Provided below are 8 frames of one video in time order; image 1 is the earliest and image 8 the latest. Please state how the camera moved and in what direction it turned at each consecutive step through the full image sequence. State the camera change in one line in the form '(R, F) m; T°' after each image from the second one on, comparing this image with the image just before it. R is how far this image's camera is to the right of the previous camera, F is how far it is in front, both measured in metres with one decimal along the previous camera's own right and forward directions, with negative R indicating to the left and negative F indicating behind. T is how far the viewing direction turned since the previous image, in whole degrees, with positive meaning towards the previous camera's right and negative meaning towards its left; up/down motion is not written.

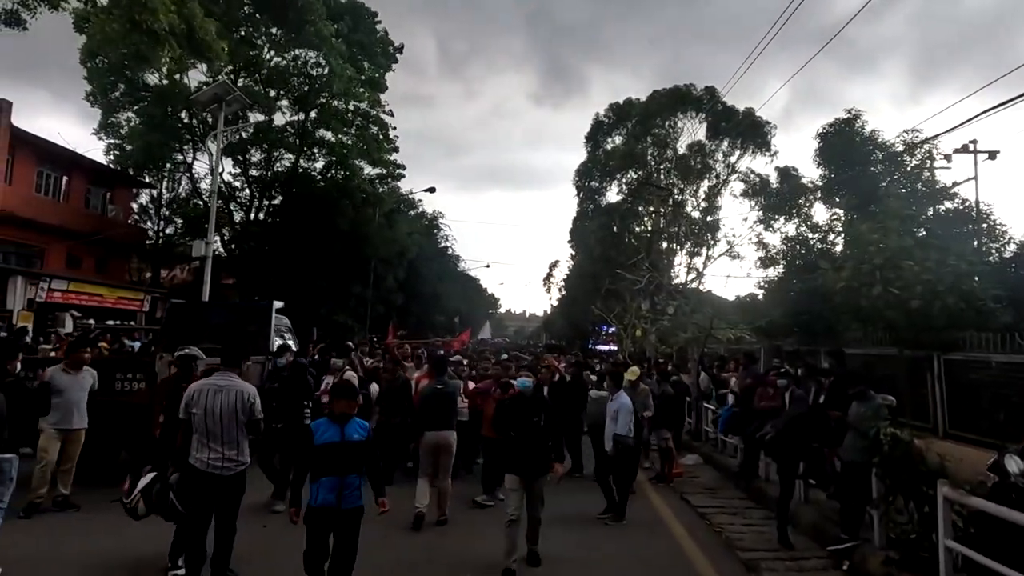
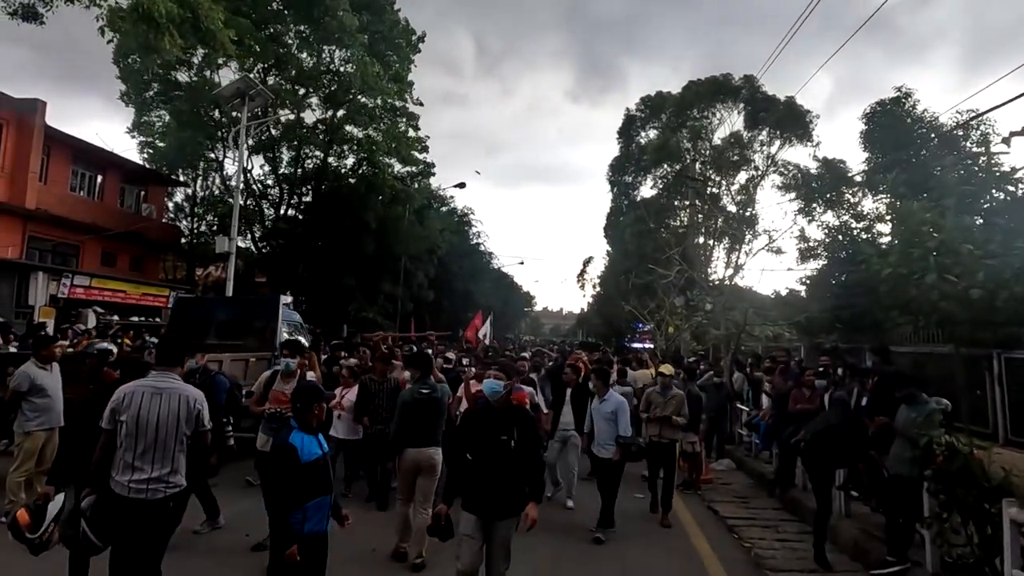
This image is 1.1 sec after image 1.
(+0.3, +0.6) m; -3°
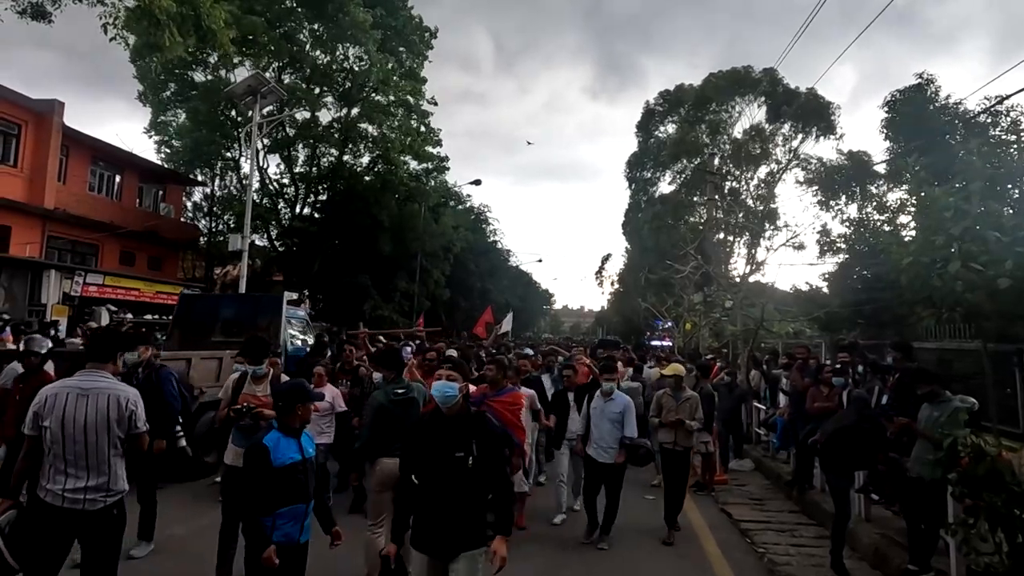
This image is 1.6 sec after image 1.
(+0.2, +0.3) m; -2°
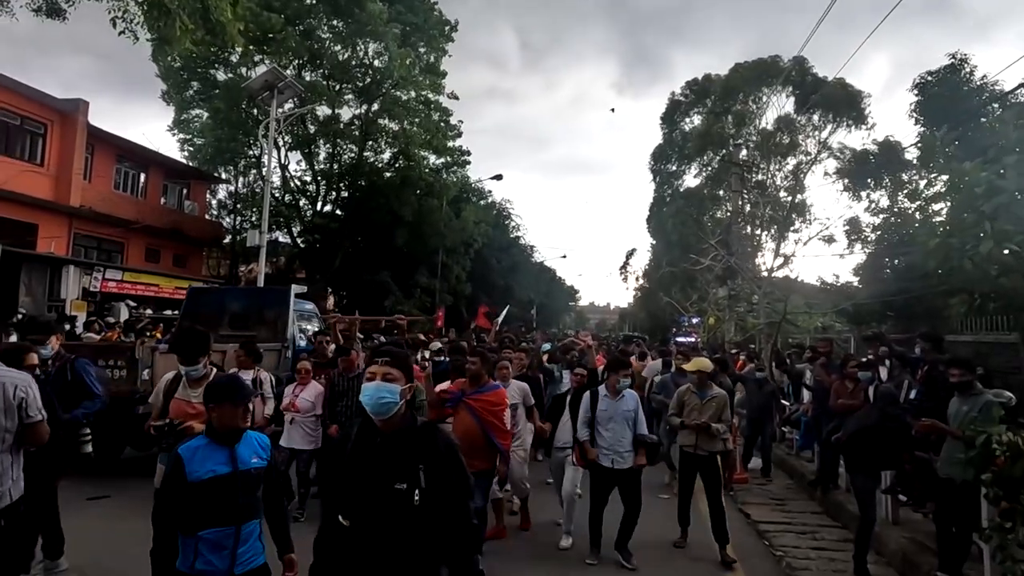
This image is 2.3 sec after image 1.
(+0.2, +0.3) m; -2°
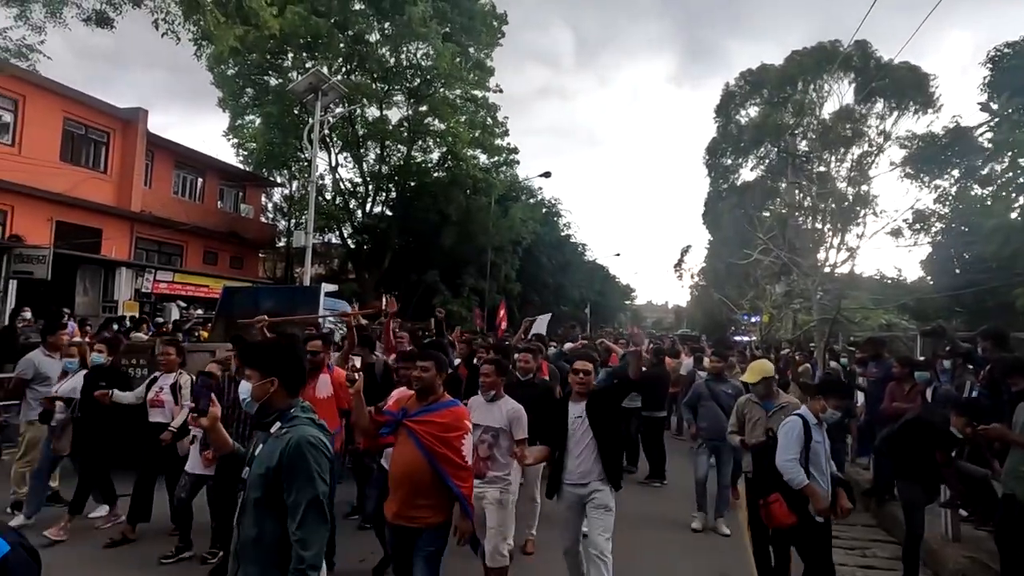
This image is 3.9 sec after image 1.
(+0.4, +0.3) m; -5°
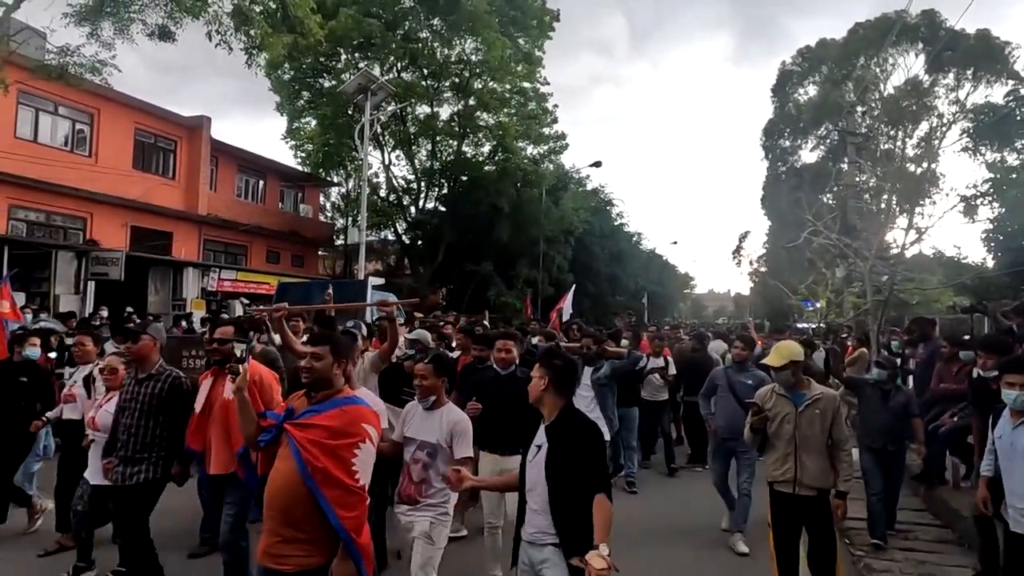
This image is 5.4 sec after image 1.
(+0.3, -0.2) m; -5°
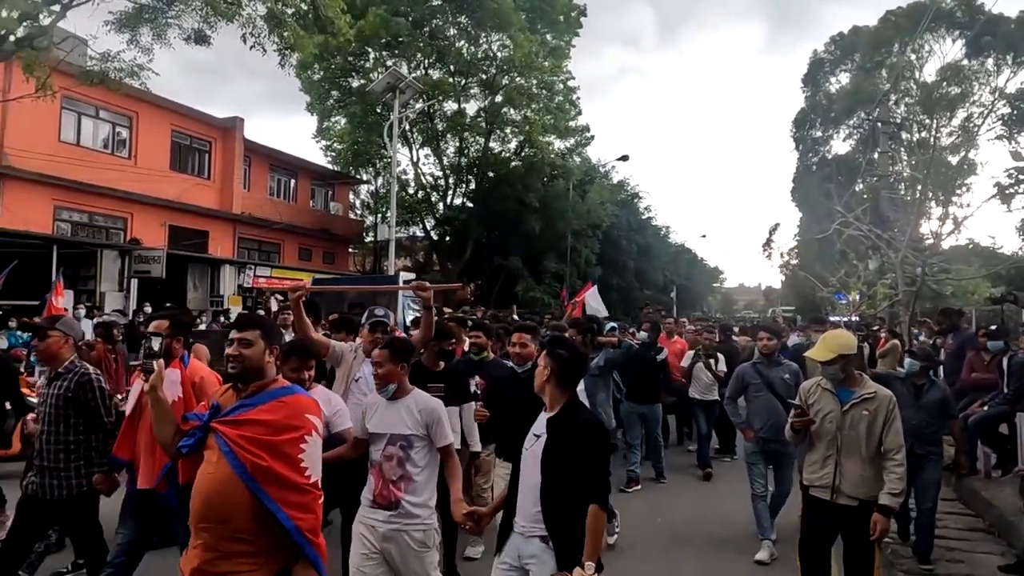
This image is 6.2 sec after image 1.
(0.0, -0.2) m; -2°
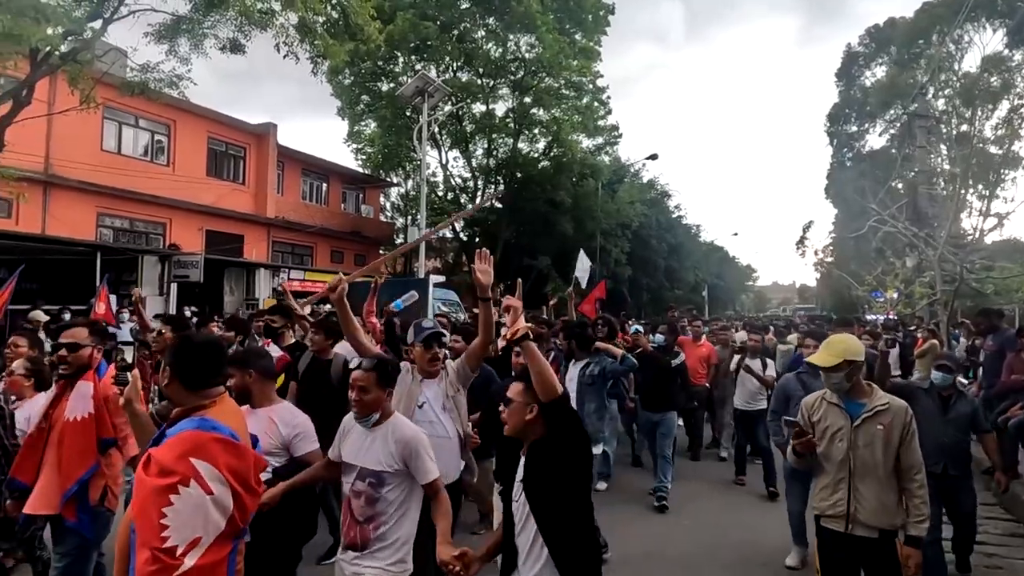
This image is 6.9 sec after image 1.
(0.0, -0.1) m; -3°
